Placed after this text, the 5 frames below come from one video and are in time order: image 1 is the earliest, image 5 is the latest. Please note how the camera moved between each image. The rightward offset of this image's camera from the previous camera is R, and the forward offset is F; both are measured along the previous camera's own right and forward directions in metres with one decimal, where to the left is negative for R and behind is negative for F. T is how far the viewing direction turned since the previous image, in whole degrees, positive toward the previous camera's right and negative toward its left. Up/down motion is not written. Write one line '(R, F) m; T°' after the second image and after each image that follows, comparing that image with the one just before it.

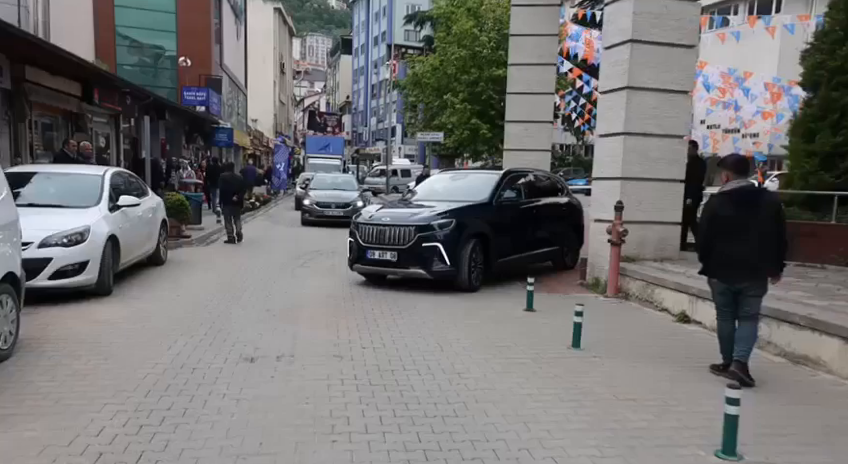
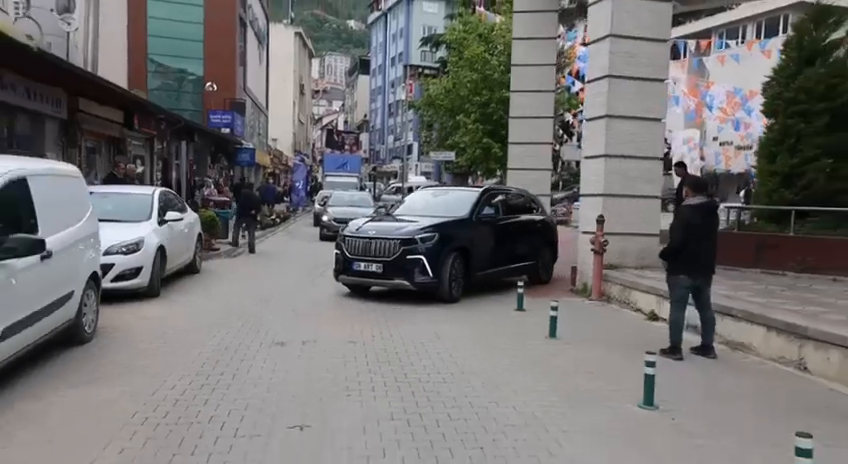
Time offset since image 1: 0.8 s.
(+0.2, -1.5) m; -1°
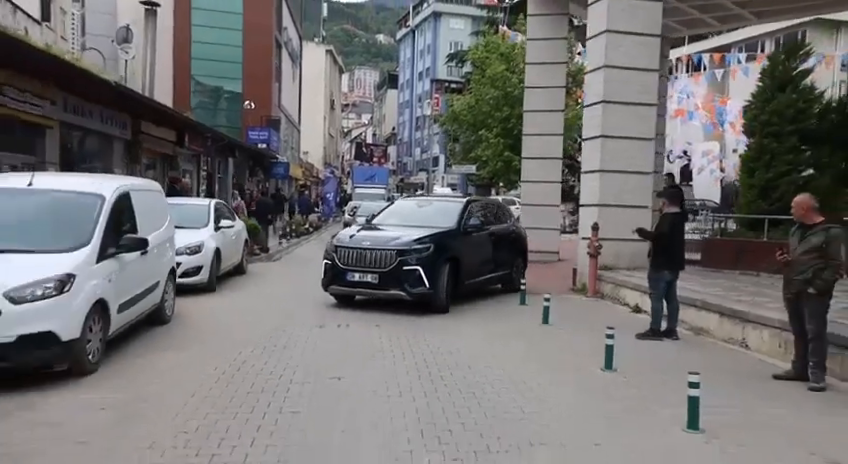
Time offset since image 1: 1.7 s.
(+0.2, -1.8) m; -2°
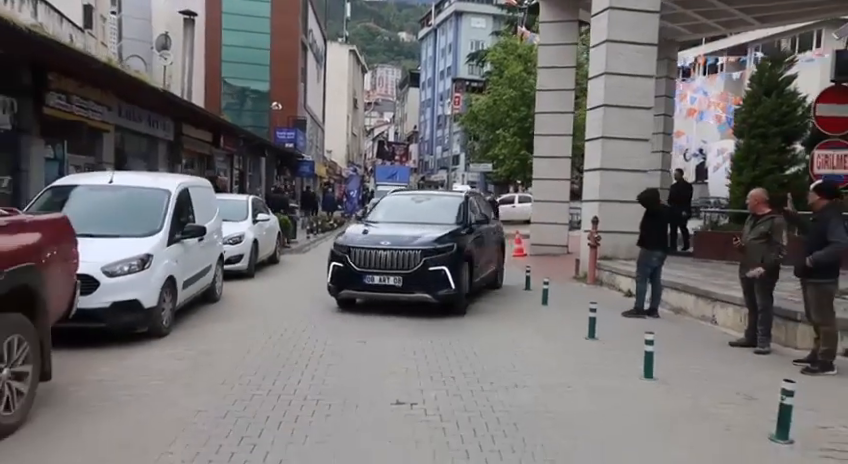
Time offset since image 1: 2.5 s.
(+0.1, -1.5) m; -2°
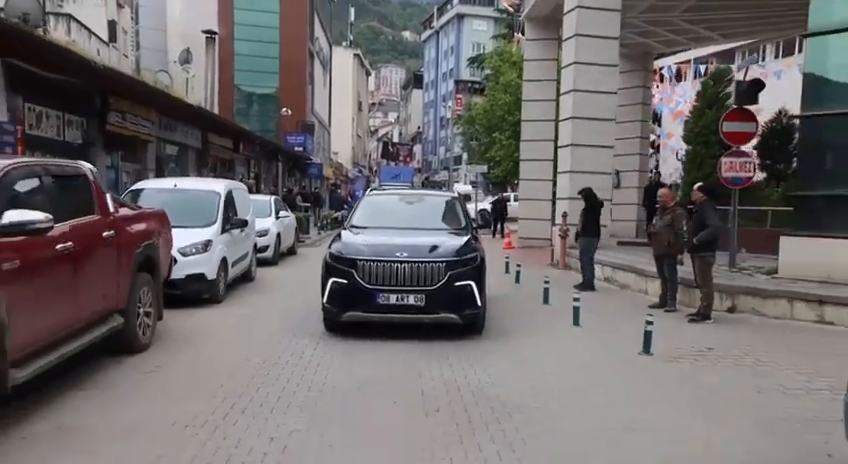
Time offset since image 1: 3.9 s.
(+0.2, -2.7) m; 0°
